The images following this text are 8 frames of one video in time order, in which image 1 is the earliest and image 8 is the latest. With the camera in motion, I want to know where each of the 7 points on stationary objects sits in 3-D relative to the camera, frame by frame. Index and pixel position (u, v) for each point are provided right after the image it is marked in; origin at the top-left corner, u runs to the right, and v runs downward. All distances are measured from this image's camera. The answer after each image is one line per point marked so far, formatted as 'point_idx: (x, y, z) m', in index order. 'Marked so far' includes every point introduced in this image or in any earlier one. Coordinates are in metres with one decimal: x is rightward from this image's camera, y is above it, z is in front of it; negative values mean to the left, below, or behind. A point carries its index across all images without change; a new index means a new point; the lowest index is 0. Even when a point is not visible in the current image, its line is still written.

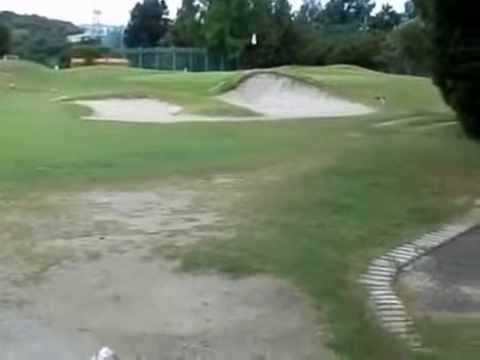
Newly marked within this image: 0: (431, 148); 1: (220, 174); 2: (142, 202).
0: (+5.5, +0.9, +14.2) m
1: (-0.5, +0.2, +11.9) m
2: (-1.8, -0.4, +9.4) m
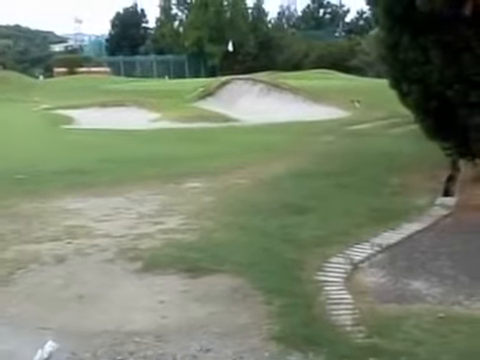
0: (+4.7, +0.9, +14.8) m
1: (-1.2, +0.1, +12.4) m
2: (-2.4, -0.5, +9.8) m
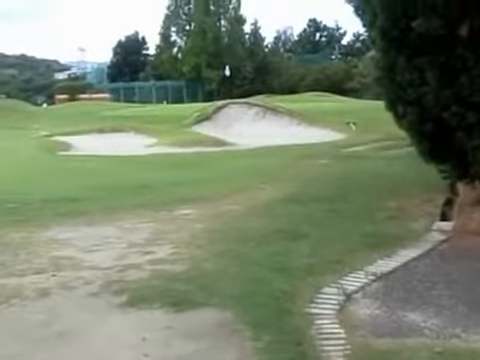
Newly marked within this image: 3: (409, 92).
0: (+4.5, +0.2, +14.7) m
1: (-1.4, -0.6, +12.2) m
2: (-2.6, -1.1, +9.6) m
3: (+3.1, +1.6, +9.2) m
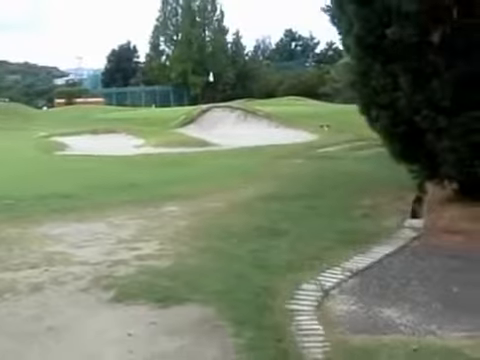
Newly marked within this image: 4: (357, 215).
0: (+4.0, +0.2, +15.2) m
1: (-1.8, -0.6, +12.5) m
2: (-2.9, -1.1, +9.9) m
3: (+2.8, +1.6, +9.7) m
4: (+2.6, -0.8, +11.1) m
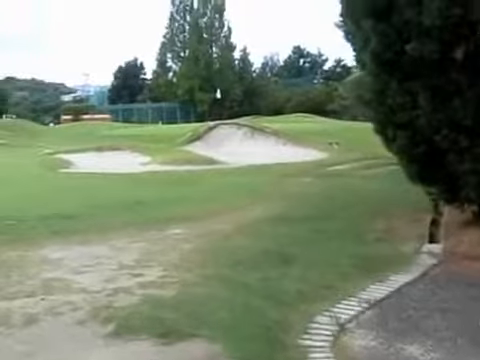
0: (+4.2, -0.4, +14.7) m
1: (-1.6, -1.1, +12.0) m
2: (-2.8, -1.5, +9.4) m
3: (+3.0, +1.2, +9.3) m
4: (+2.8, -1.3, +10.6) m
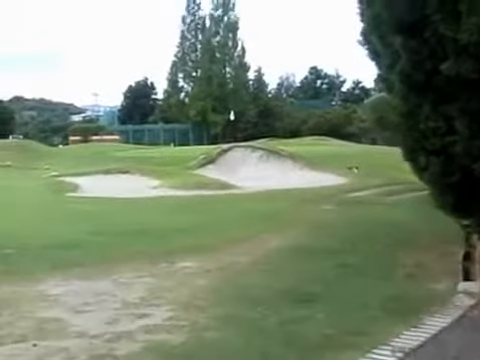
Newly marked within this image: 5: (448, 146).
0: (+4.6, -1.2, +13.7) m
1: (-1.3, -1.7, +11.2) m
2: (-2.5, -2.0, +8.6) m
3: (+3.2, +0.7, +8.4) m
4: (+3.1, -1.8, +9.6) m
5: (+3.5, +0.6, +8.3) m
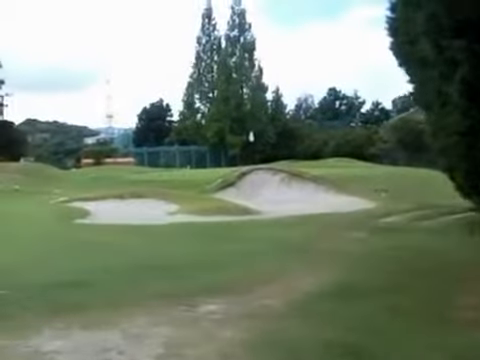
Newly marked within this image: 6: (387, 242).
0: (+5.3, -1.9, +12.1) m
1: (-0.7, -2.3, +9.7) m
2: (-2.0, -2.5, +7.2) m
3: (+3.7, +0.2, +6.9) m
4: (+3.7, -2.3, +8.0) m
5: (+4.0, +0.2, +6.8) m
6: (+4.4, -1.8, +14.5) m
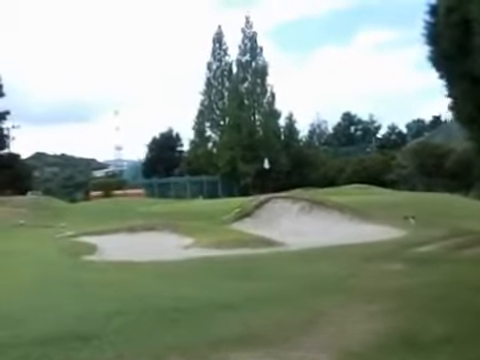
0: (+6.0, -2.3, +10.3) m
1: (0.0, -2.7, +8.0) m
2: (-1.3, -2.7, +5.4) m
3: (+4.4, +0.1, +5.3) m
4: (+4.4, -2.5, +6.2) m
5: (+4.6, 0.0, +5.1) m
6: (+5.2, -2.4, +12.7) m
